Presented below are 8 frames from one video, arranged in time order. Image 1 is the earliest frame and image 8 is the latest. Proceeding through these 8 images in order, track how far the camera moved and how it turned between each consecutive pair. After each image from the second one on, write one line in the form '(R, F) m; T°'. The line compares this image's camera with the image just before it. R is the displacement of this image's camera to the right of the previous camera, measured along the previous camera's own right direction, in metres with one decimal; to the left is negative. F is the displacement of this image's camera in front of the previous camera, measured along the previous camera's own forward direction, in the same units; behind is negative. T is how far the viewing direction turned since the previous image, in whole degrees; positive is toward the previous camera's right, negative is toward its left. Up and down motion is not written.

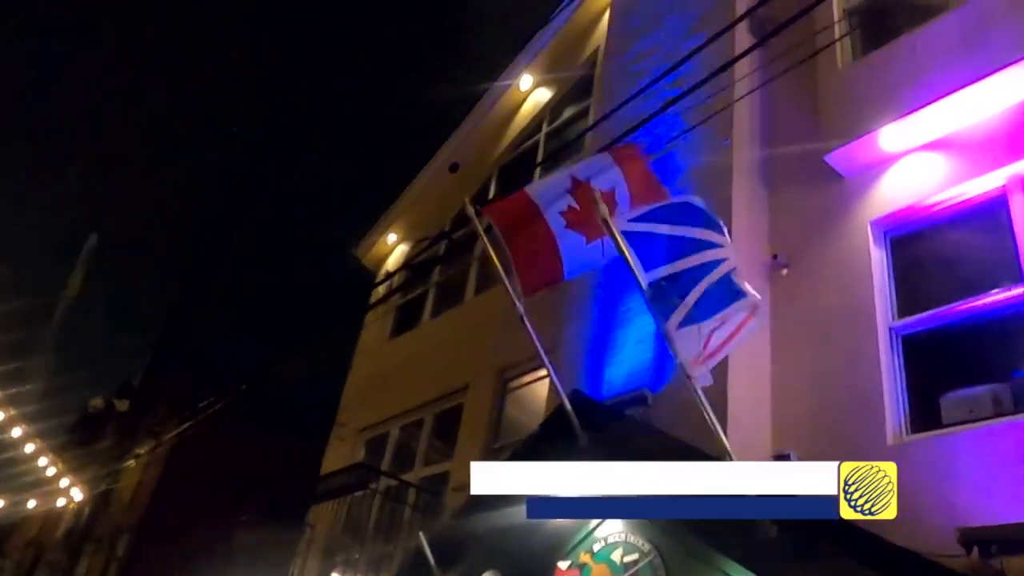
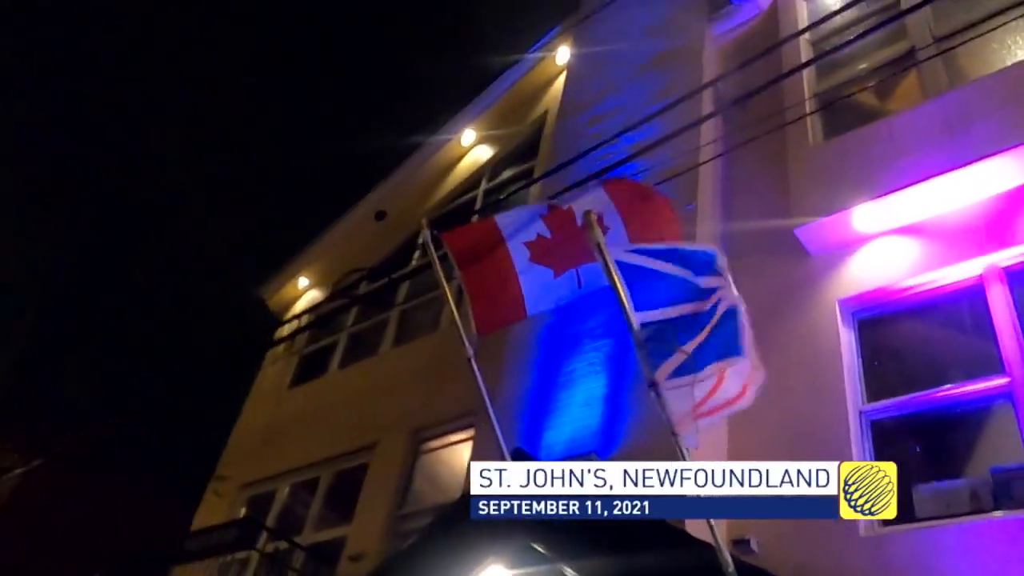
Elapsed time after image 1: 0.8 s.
(-0.4, +0.7) m; +7°
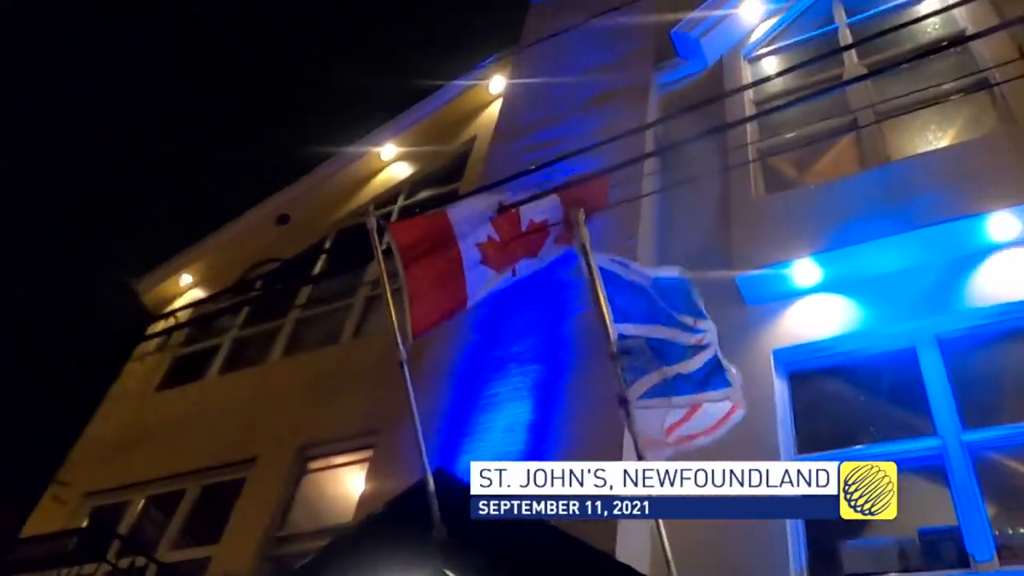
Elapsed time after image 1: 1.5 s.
(-0.5, +0.4) m; +9°
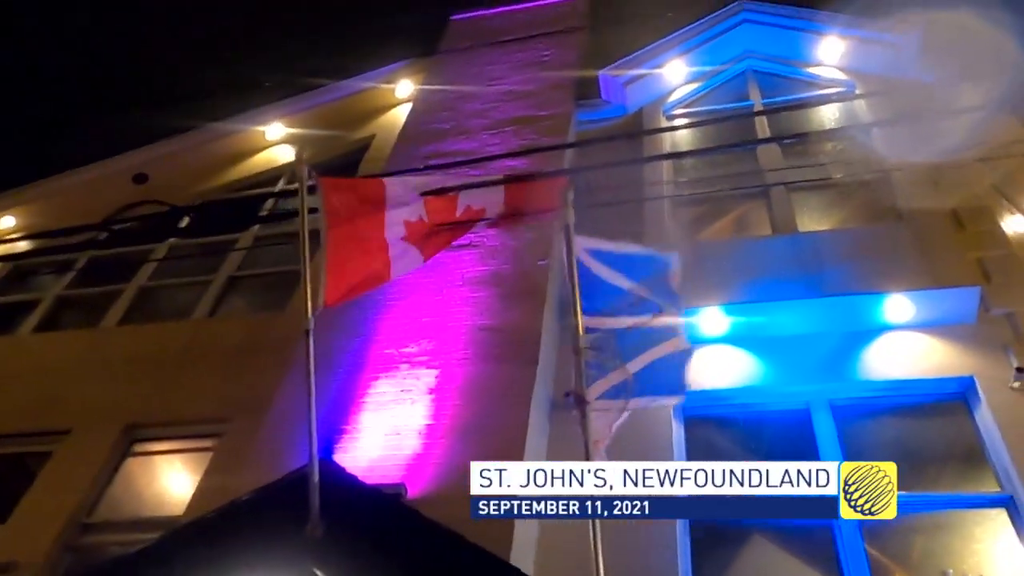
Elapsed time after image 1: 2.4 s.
(-0.6, +0.4) m; +12°
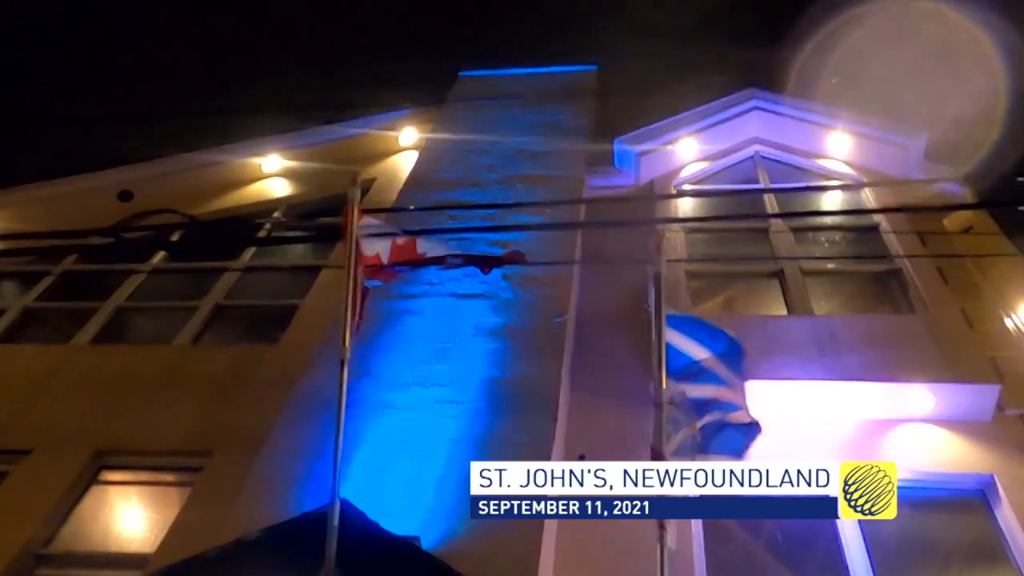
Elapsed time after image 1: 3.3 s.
(-0.6, +0.2) m; +4°
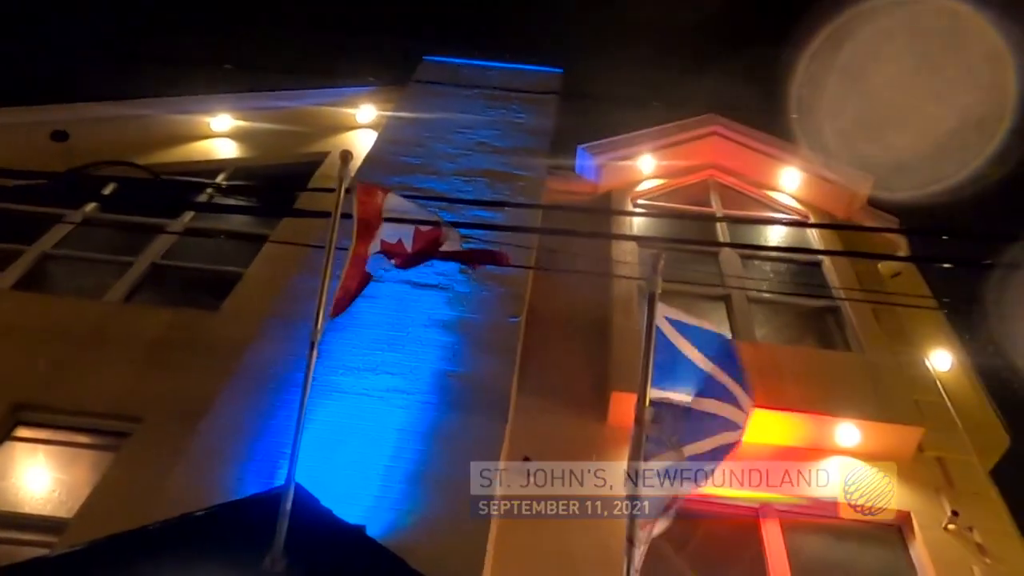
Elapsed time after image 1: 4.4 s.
(-0.3, 0.0) m; +6°
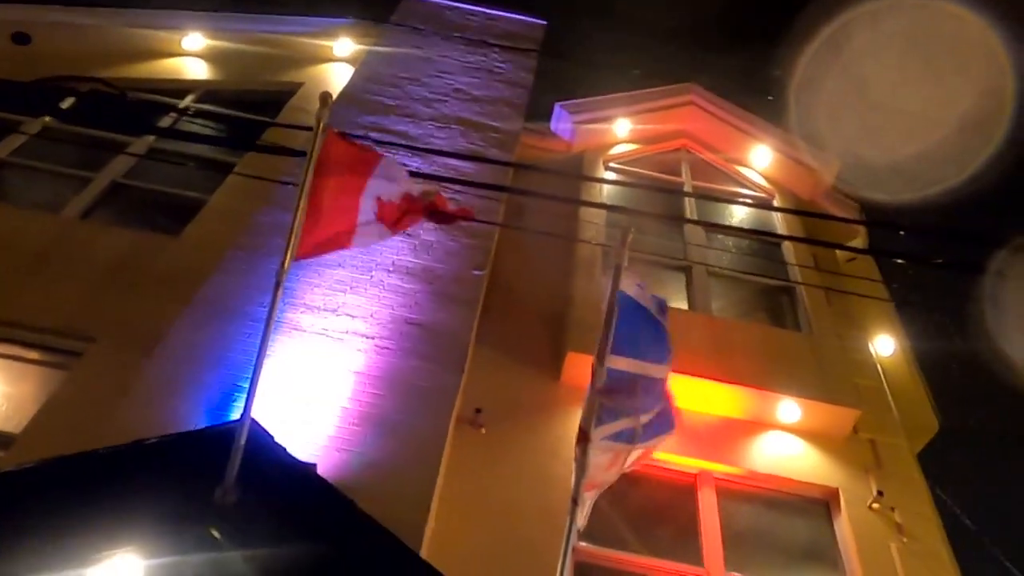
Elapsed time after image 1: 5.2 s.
(0.0, 0.0) m; +3°
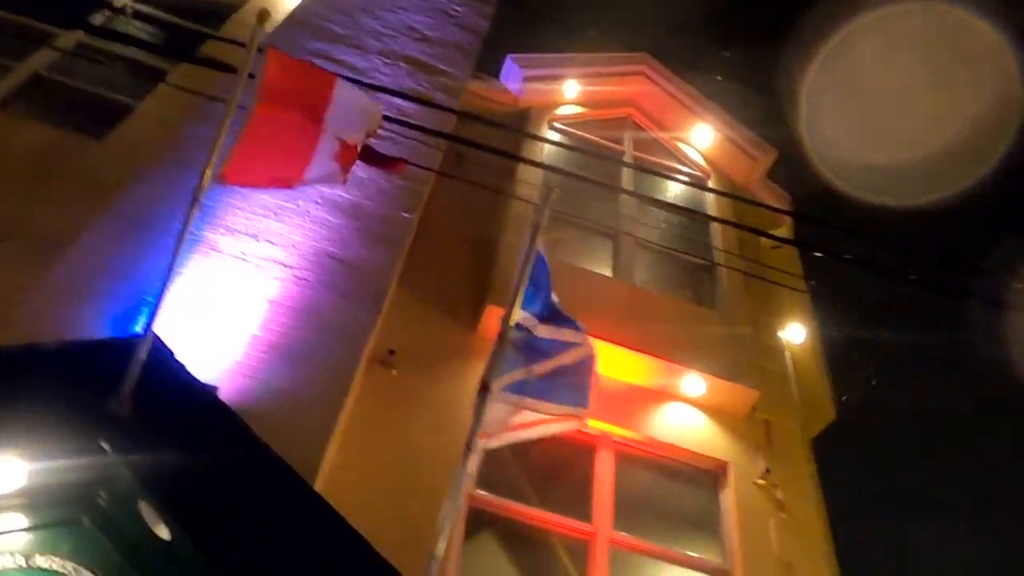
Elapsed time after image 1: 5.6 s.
(+0.1, 0.0) m; +5°
